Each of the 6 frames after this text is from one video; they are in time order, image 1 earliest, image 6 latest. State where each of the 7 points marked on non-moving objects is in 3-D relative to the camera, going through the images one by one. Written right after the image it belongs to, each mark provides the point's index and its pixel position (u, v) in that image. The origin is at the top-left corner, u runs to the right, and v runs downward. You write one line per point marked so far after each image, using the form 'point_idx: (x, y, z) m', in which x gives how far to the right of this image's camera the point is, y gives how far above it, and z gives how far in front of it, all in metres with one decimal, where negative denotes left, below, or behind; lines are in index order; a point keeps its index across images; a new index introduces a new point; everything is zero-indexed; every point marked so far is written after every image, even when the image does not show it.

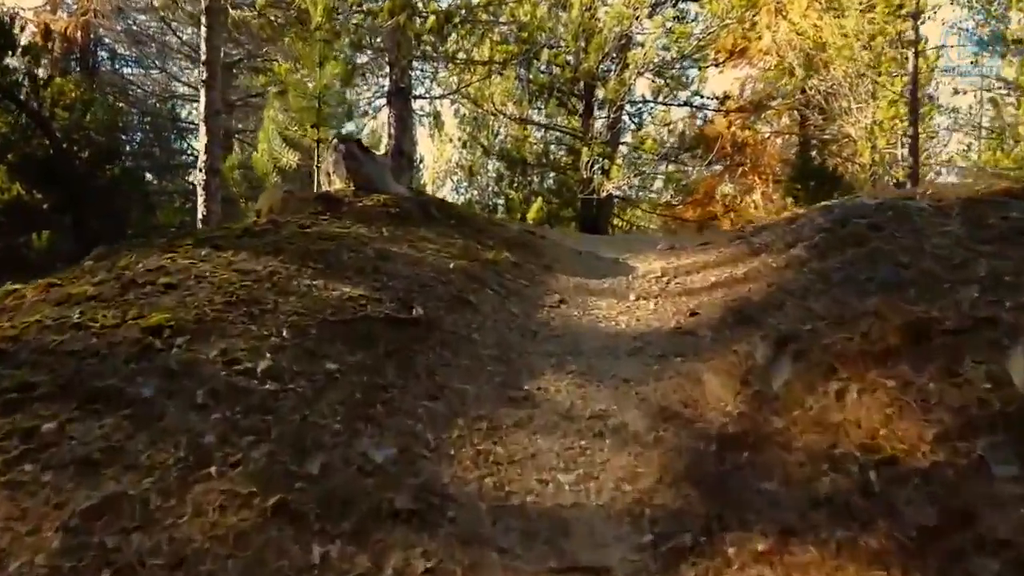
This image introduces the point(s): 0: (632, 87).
0: (+1.7, +2.8, +12.3) m
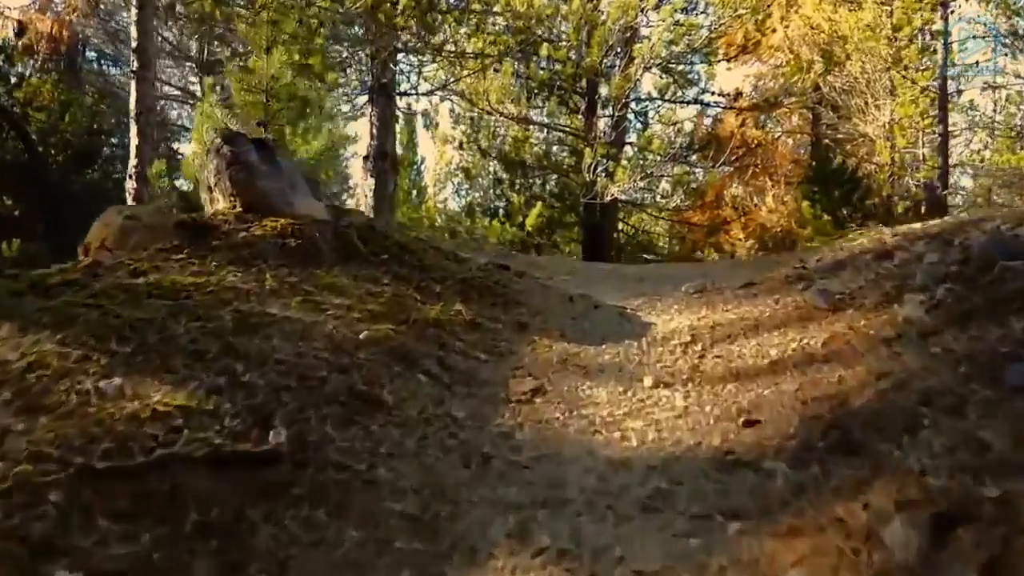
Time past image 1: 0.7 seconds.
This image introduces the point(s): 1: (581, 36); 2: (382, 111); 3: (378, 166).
0: (+1.6, +2.6, +11.5) m
1: (+0.9, +3.1, +11.0) m
2: (-1.1, +1.5, +7.8) m
3: (-1.2, +1.1, +7.8) m
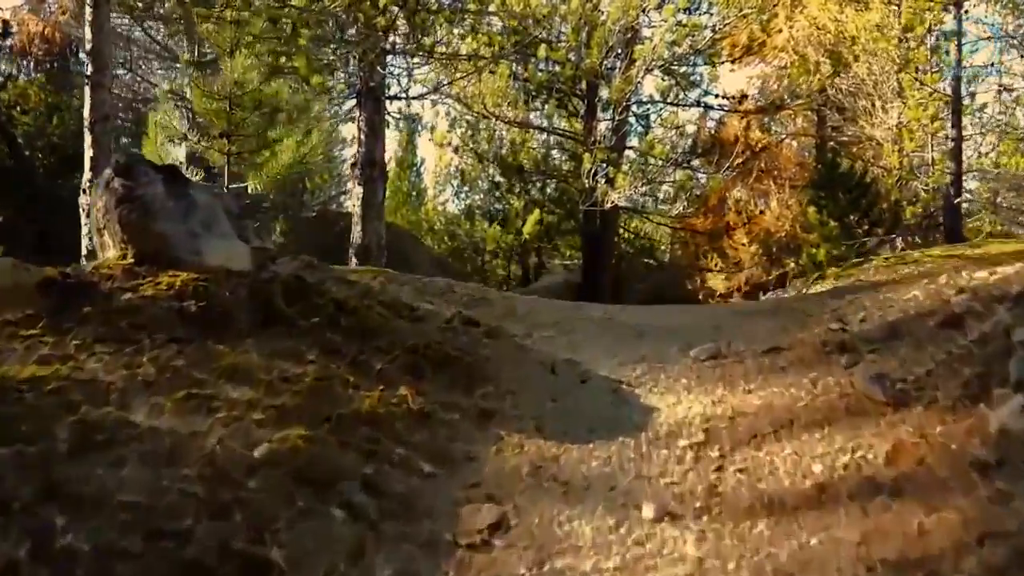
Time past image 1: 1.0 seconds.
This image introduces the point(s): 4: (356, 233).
0: (+1.6, +2.5, +11.2) m
1: (+0.8, +3.0, +10.7) m
2: (-1.2, +1.4, +7.4) m
3: (-1.2, +0.9, +7.4) m
4: (-1.3, +0.5, +7.5) m
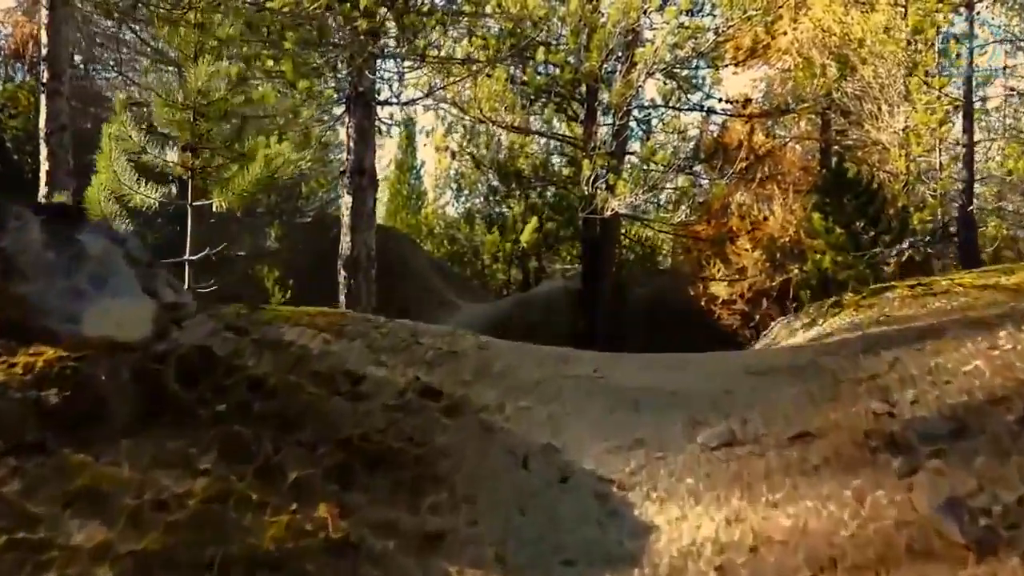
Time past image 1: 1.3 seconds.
0: (+1.6, +2.4, +10.9) m
1: (+0.8, +2.9, +10.4) m
2: (-1.2, +1.3, +7.1) m
3: (-1.3, +0.8, +7.1) m
4: (-1.4, +0.3, +7.2) m
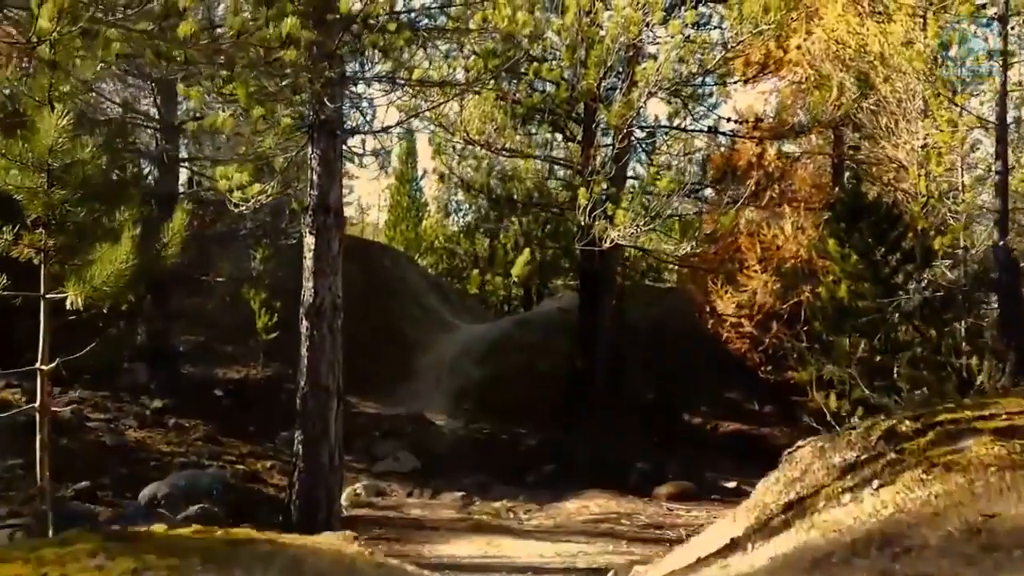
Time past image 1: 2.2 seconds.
0: (+1.5, +2.0, +10.1) m
1: (+0.7, +2.5, +9.6) m
2: (-1.3, +1.0, +6.4) m
3: (-1.4, +0.5, +6.4) m
4: (-1.5, 0.0, +6.4) m
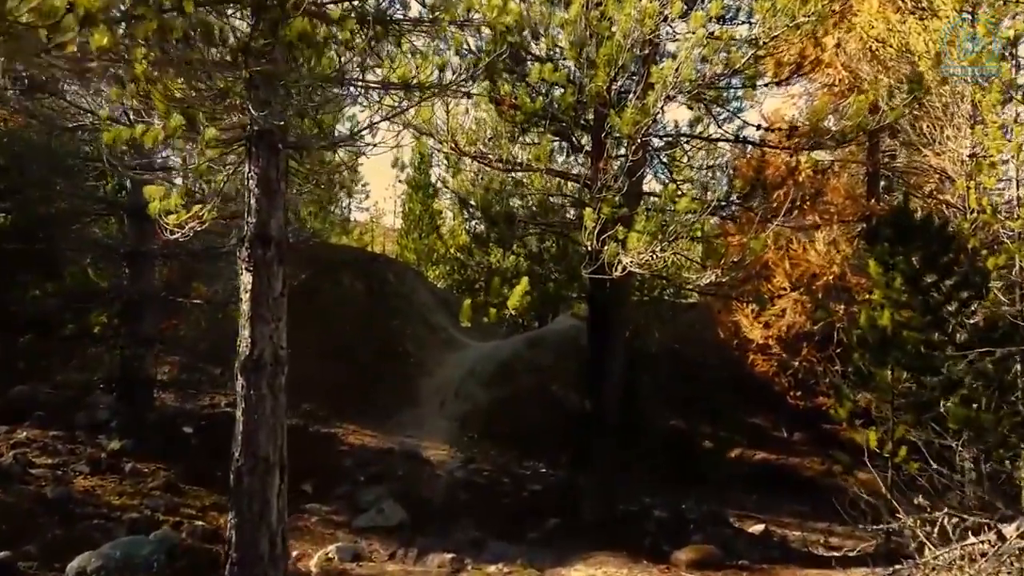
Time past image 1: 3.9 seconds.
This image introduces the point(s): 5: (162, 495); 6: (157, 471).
0: (+1.5, +1.7, +8.8) m
1: (+0.7, +2.2, +8.4) m
2: (-1.4, +0.7, +5.2) m
3: (-1.5, +0.2, +5.2) m
4: (-1.6, -0.3, +5.2) m
5: (-3.4, -2.0, +8.7) m
6: (-3.7, -1.9, +9.3) m
